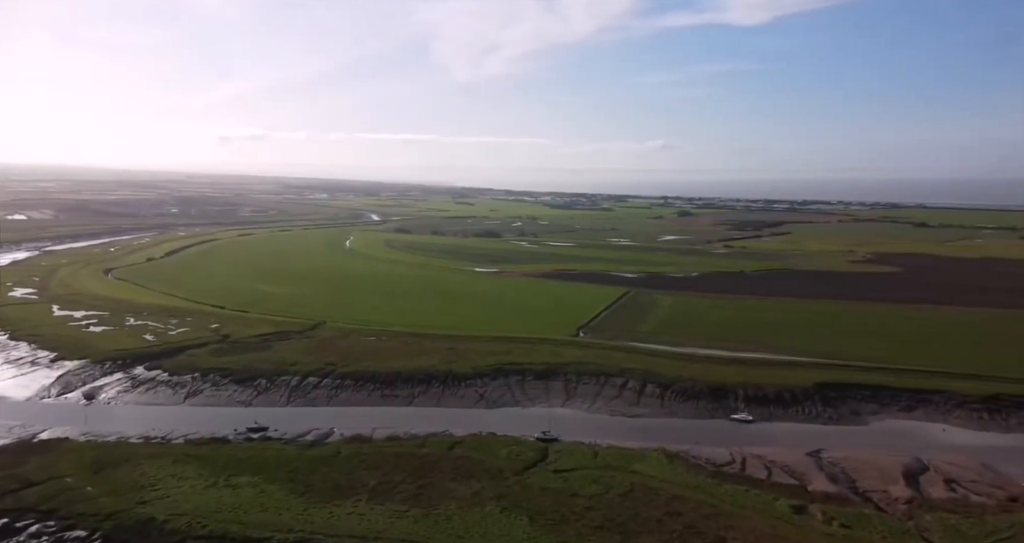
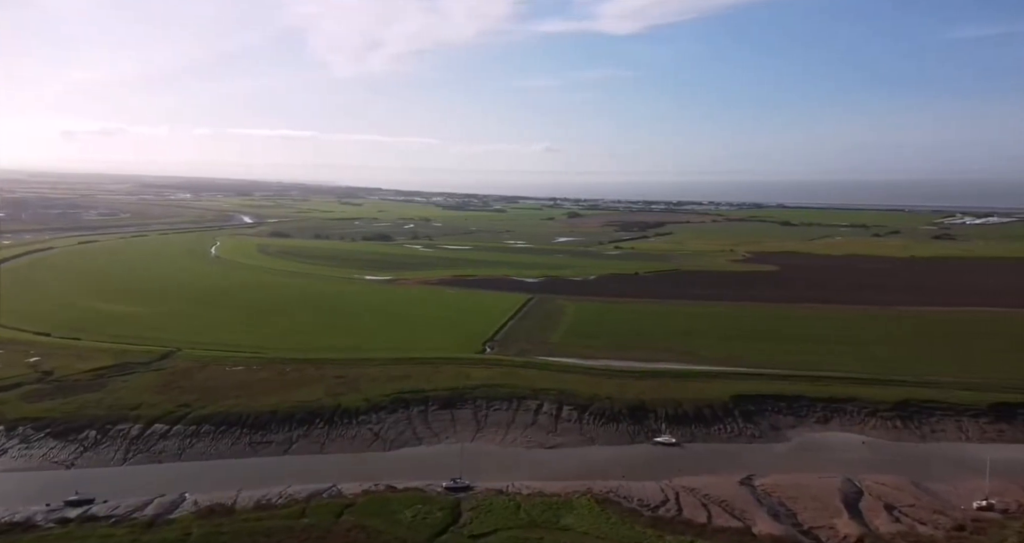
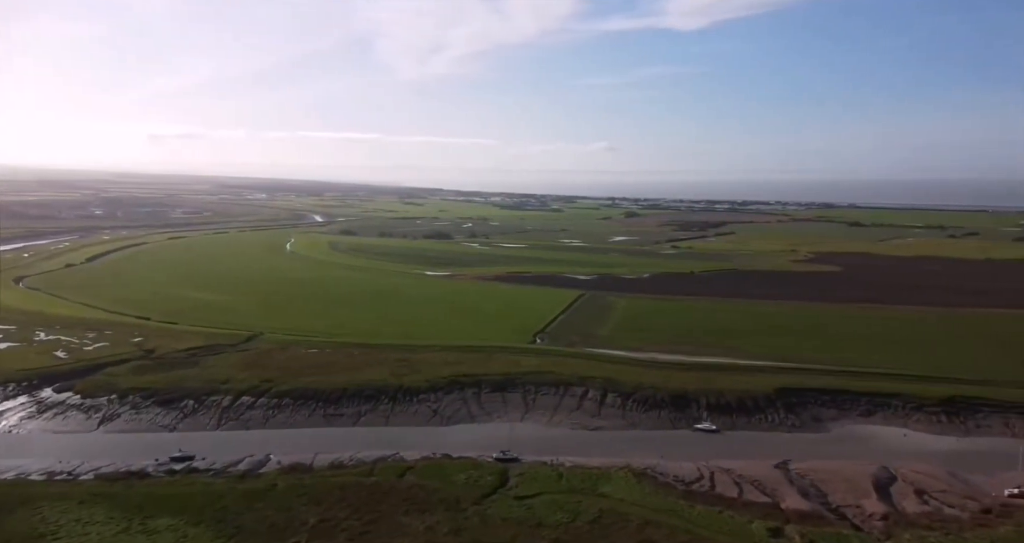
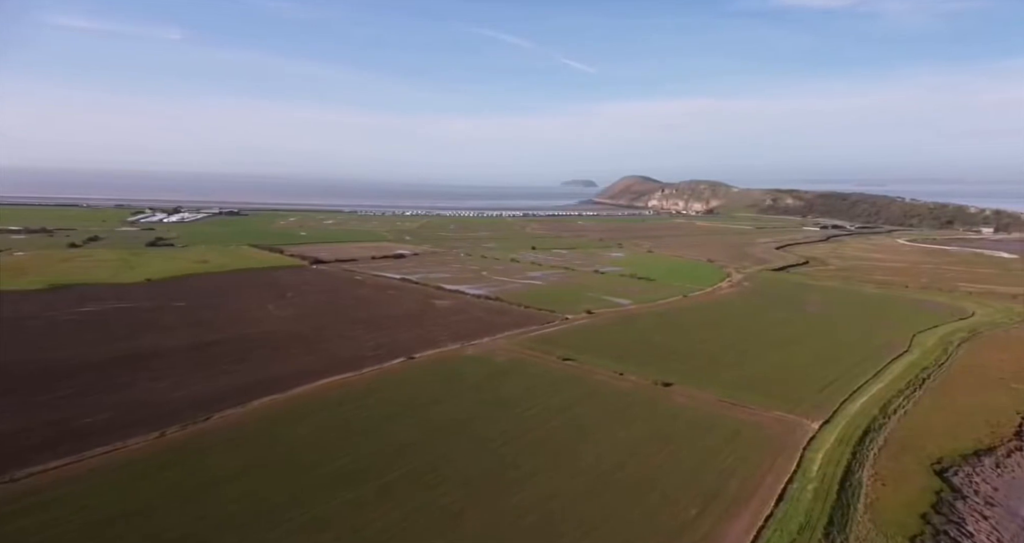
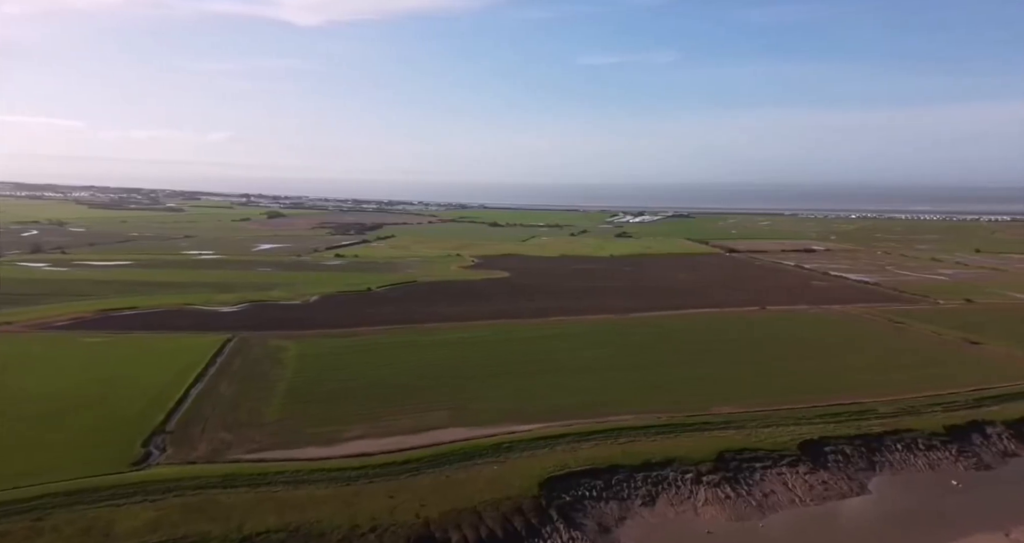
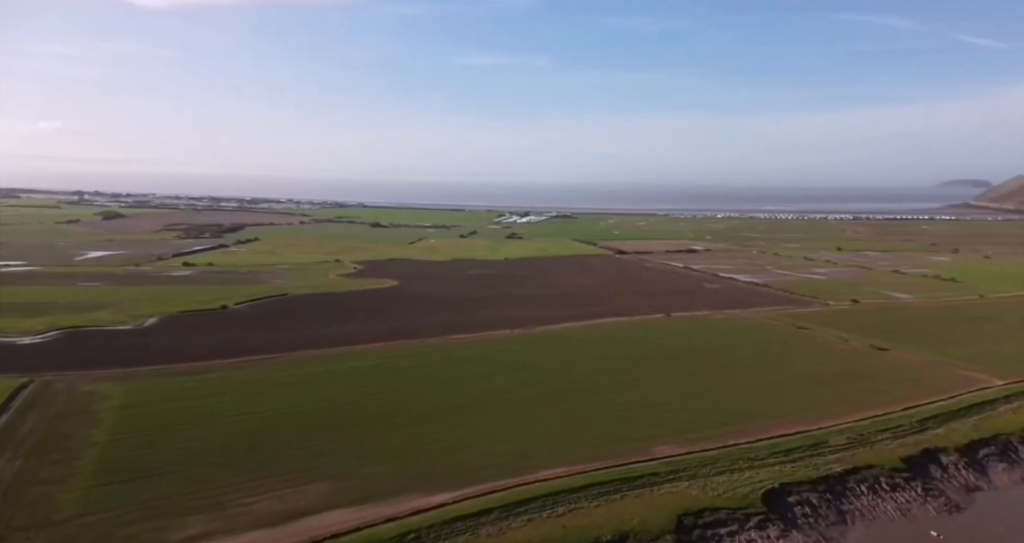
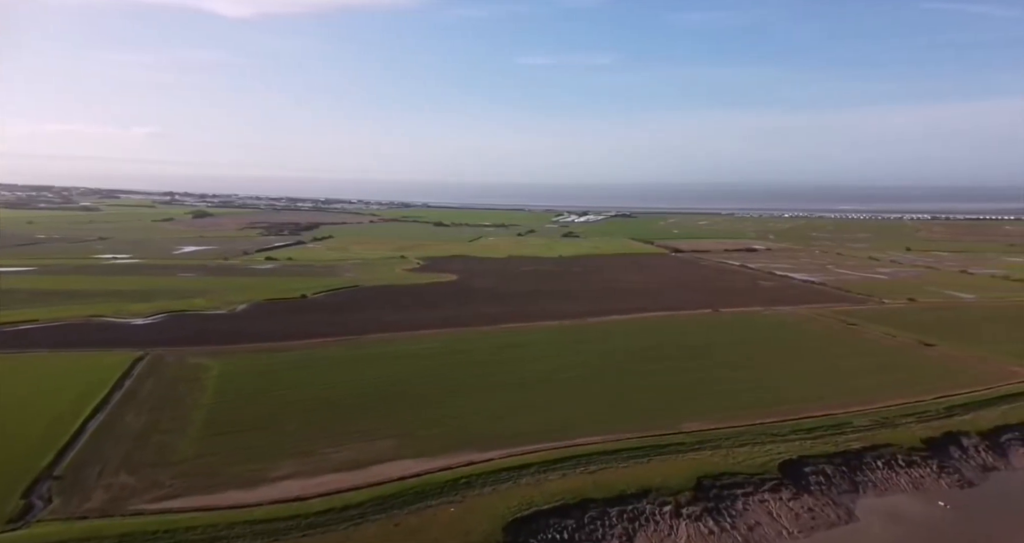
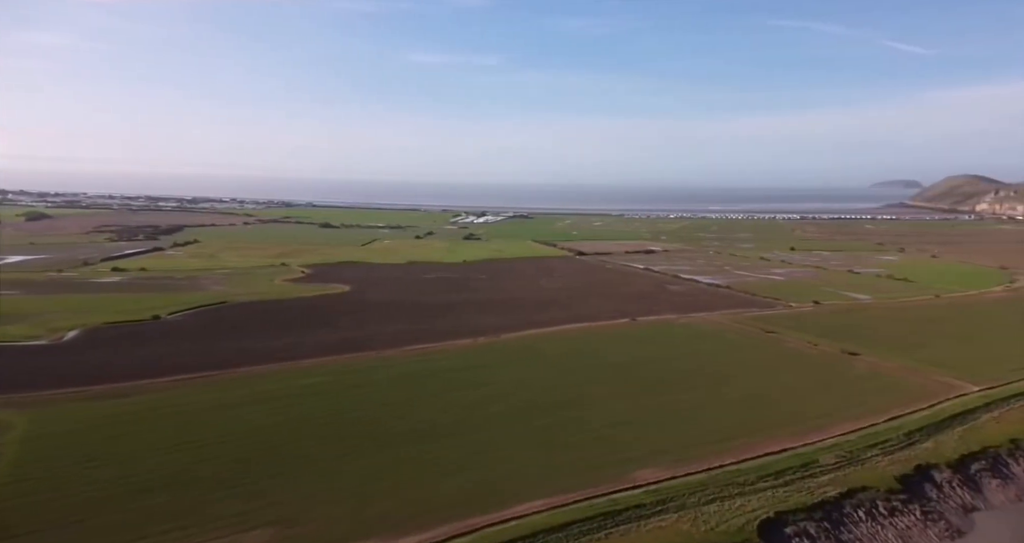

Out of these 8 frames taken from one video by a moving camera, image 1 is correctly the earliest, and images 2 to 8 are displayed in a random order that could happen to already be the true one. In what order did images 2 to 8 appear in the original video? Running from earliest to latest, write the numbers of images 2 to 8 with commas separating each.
3, 2, 5, 7, 6, 8, 4
